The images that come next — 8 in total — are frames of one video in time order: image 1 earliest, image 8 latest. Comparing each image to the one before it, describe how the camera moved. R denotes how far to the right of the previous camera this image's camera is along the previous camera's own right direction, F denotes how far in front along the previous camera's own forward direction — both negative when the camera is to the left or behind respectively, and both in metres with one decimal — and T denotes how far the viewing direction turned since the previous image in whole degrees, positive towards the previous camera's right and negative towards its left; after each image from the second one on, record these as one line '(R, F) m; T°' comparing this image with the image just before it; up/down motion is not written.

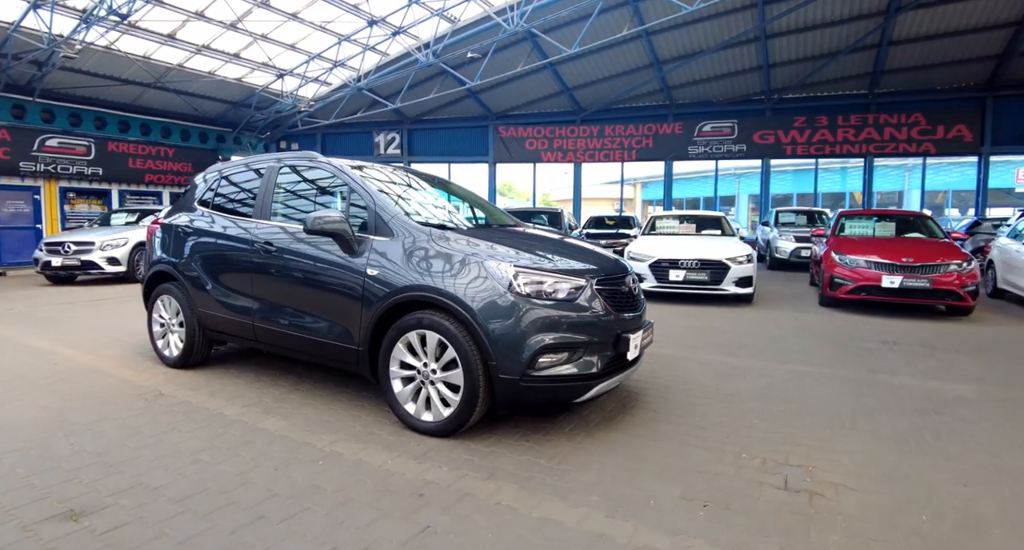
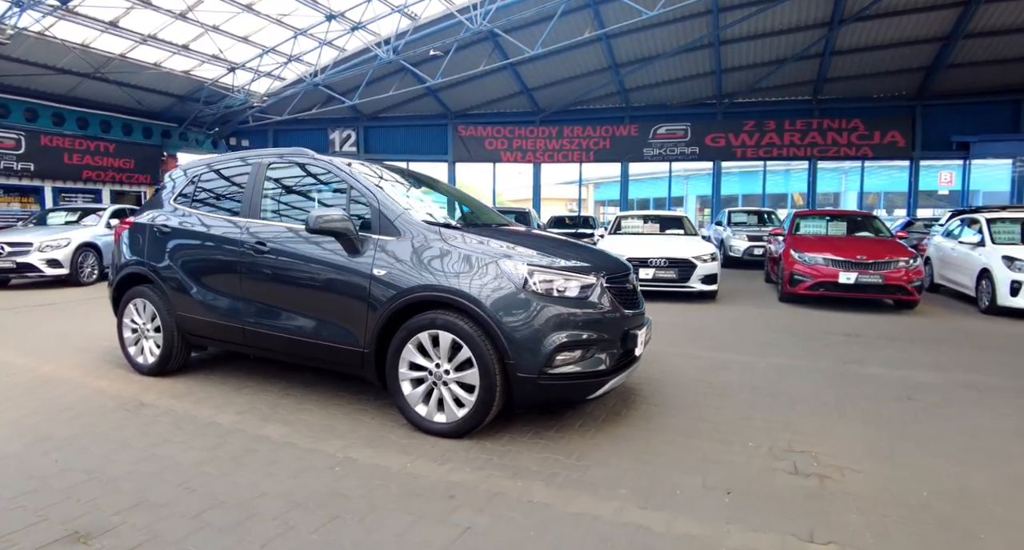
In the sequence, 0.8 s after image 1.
(-0.4, 0.0) m; +5°
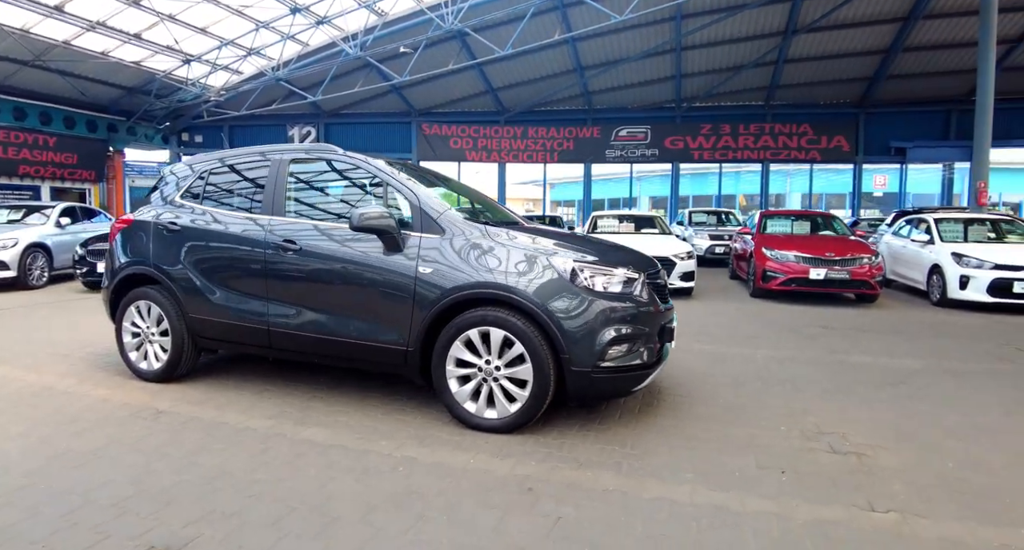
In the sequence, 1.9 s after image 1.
(-0.6, 0.0) m; +5°
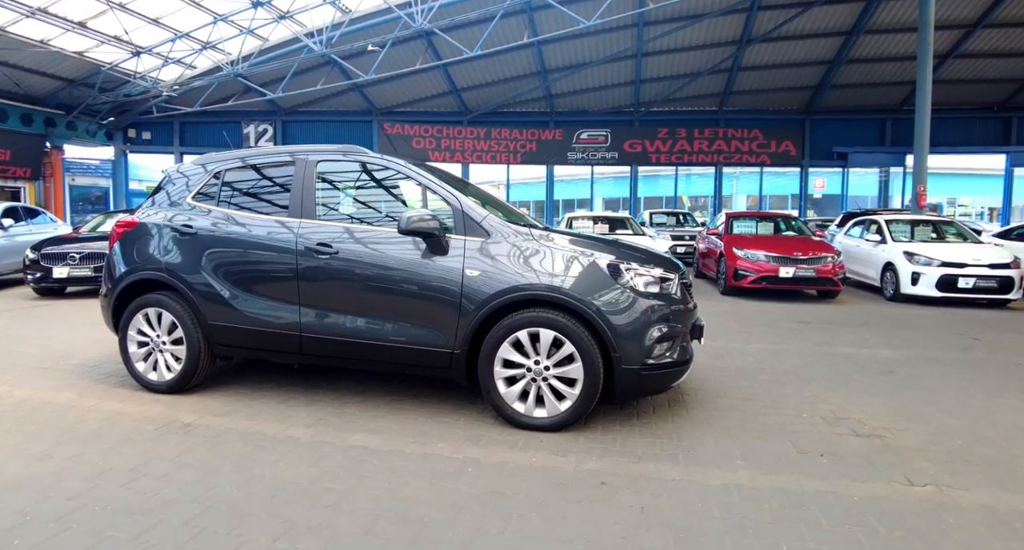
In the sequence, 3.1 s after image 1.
(-0.6, 0.0) m; +5°
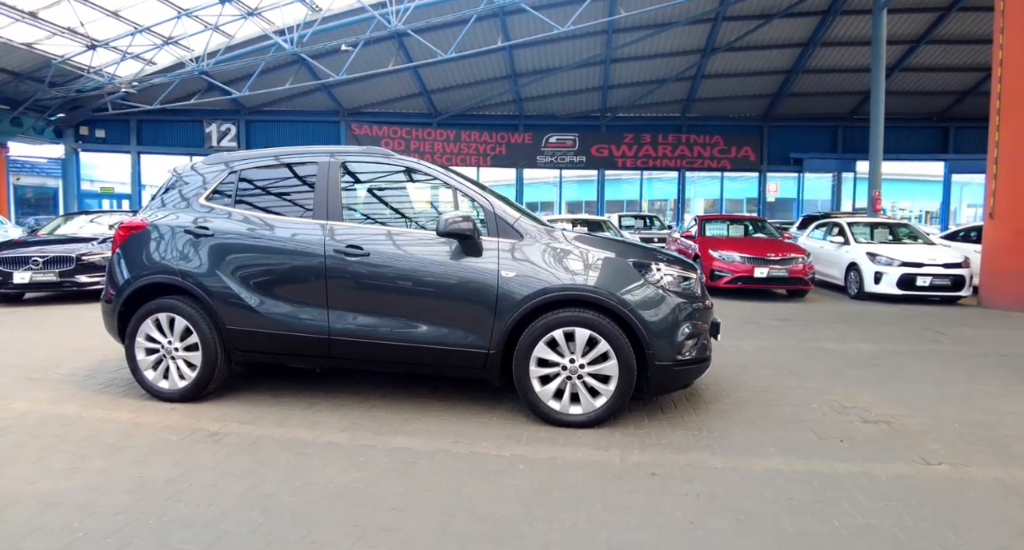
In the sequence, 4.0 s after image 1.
(-0.5, -0.1) m; +4°
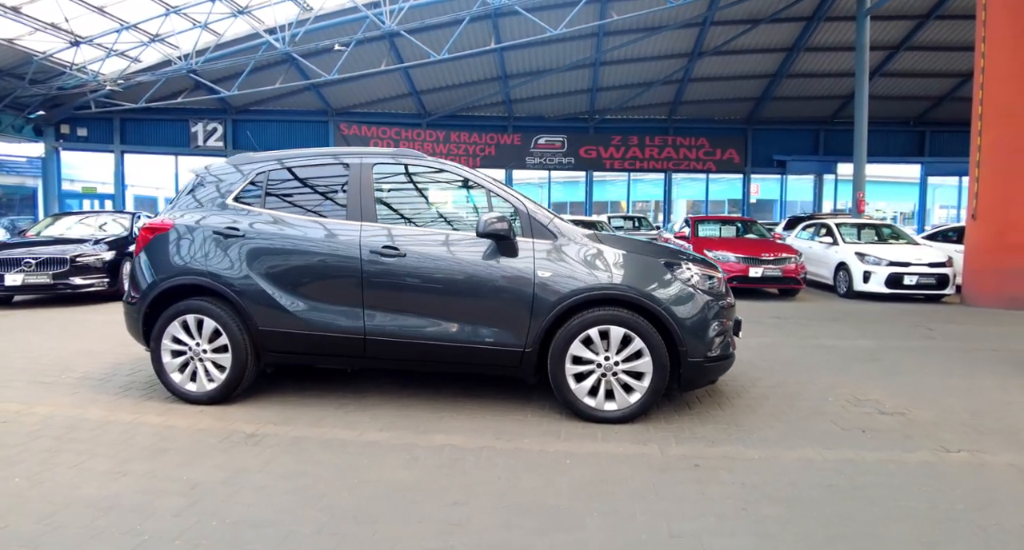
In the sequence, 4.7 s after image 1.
(-0.4, -0.1) m; +2°
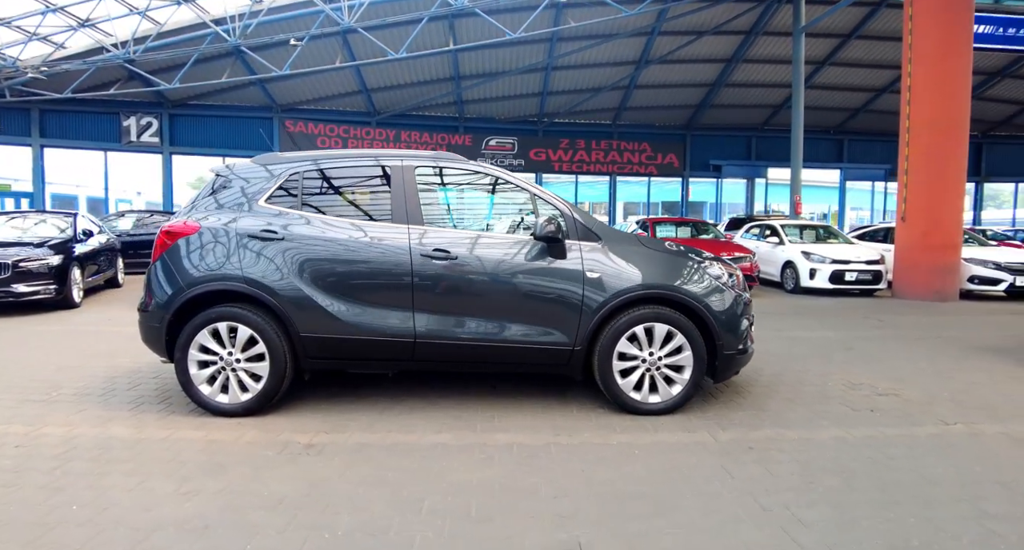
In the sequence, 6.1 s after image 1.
(-0.8, -0.1) m; +7°
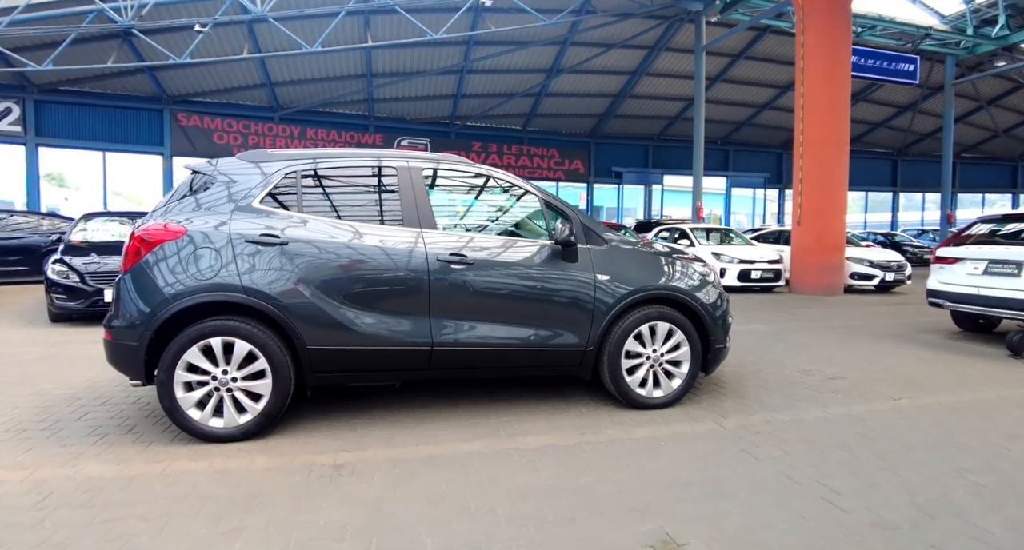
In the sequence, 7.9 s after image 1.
(-0.8, +0.1) m; +11°
